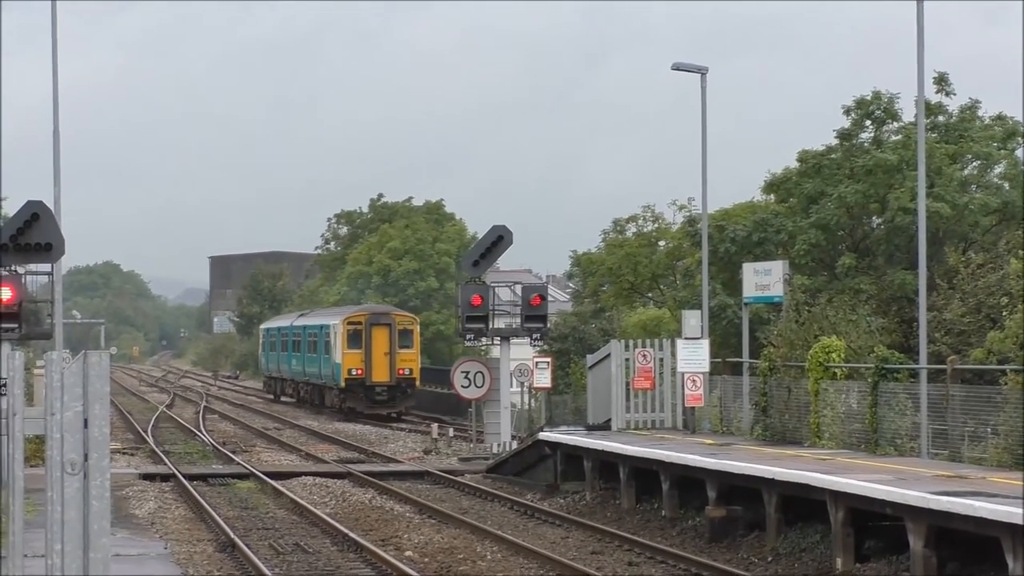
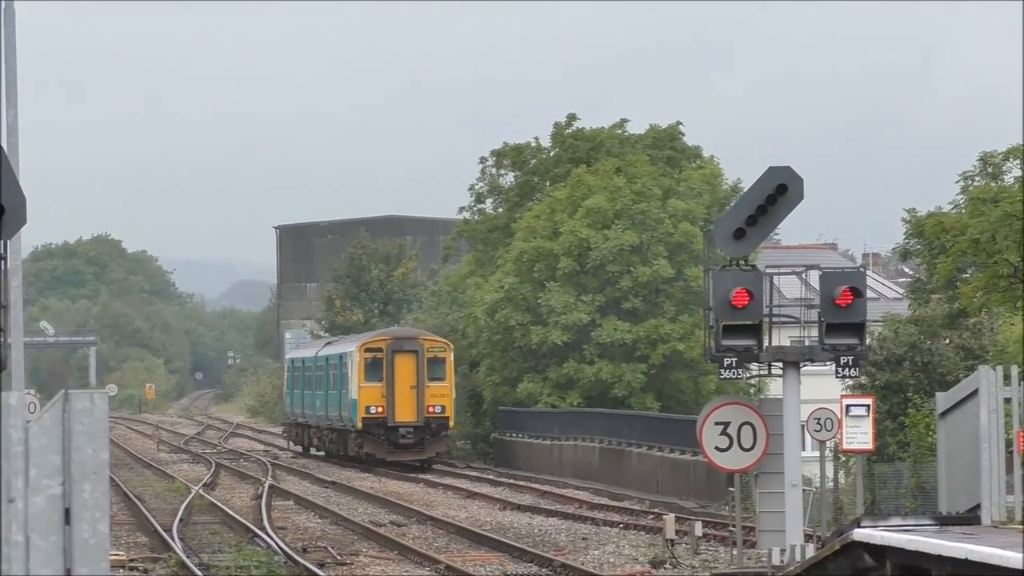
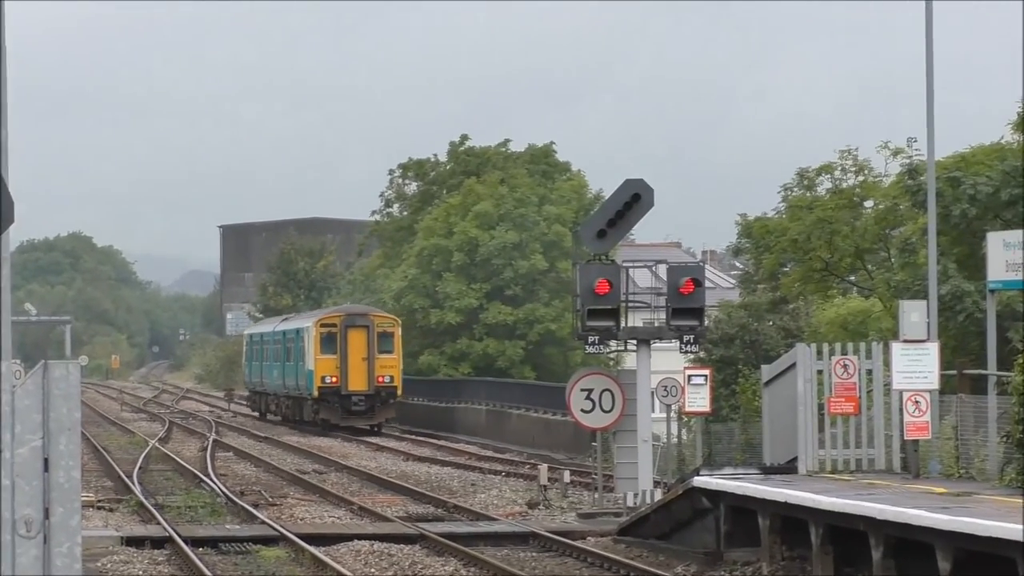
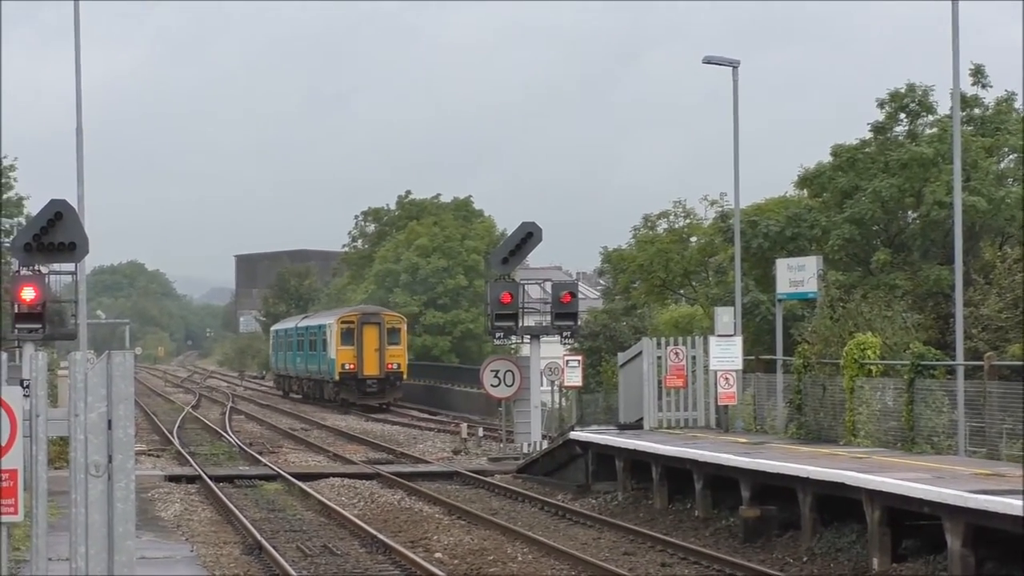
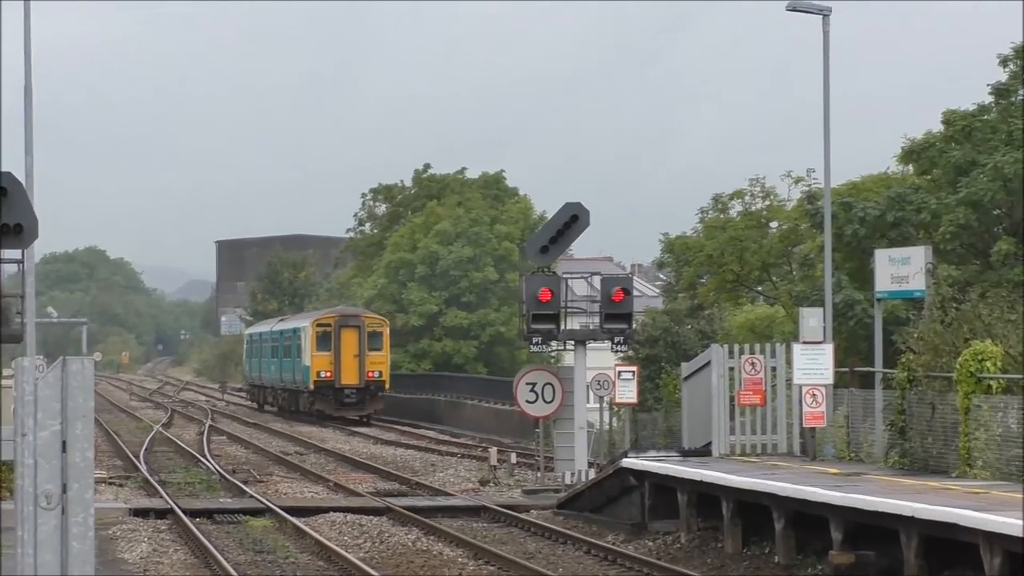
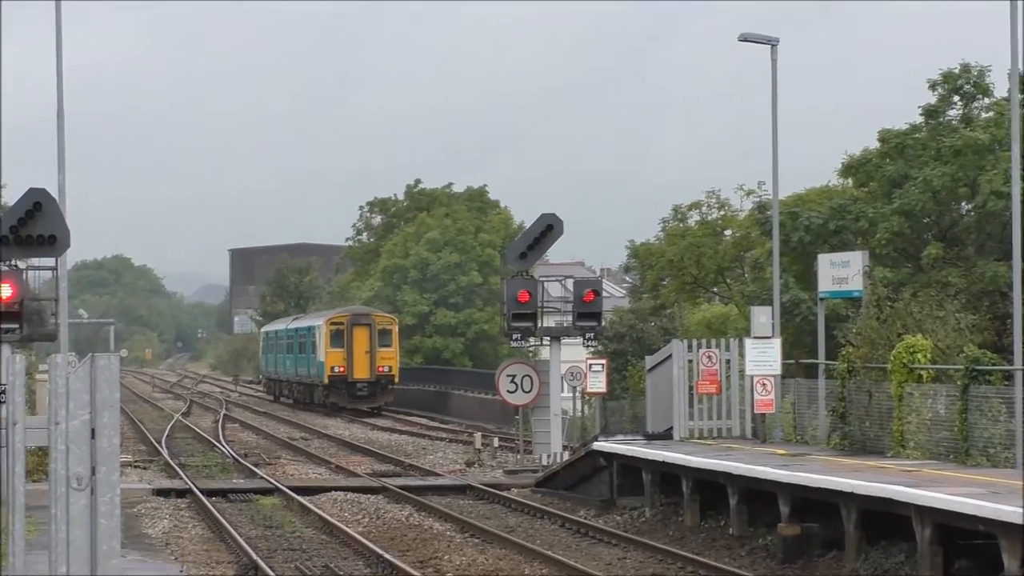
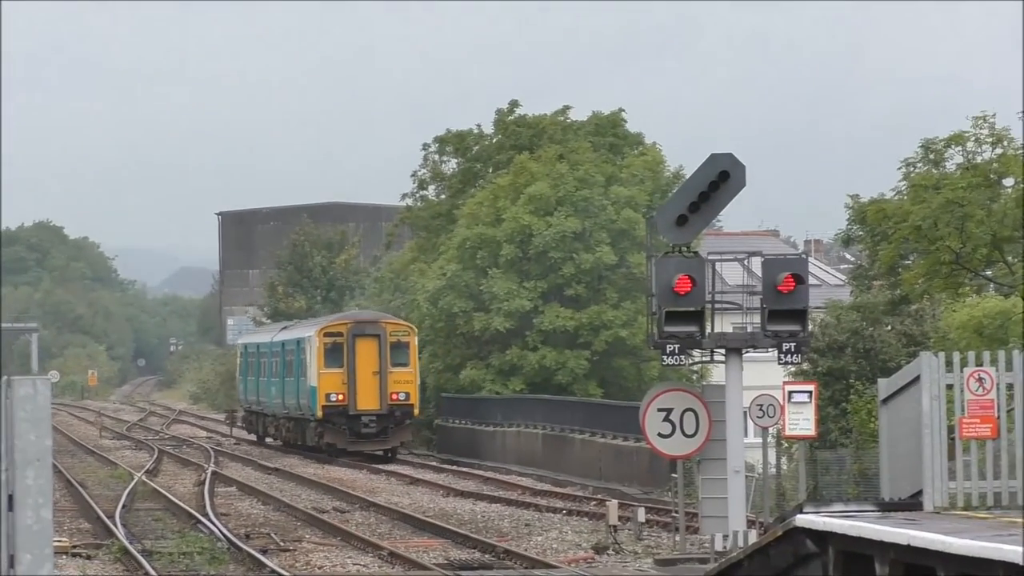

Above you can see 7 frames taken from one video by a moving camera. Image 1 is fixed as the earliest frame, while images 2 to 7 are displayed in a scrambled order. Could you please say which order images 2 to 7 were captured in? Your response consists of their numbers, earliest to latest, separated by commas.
4, 6, 5, 3, 7, 2
